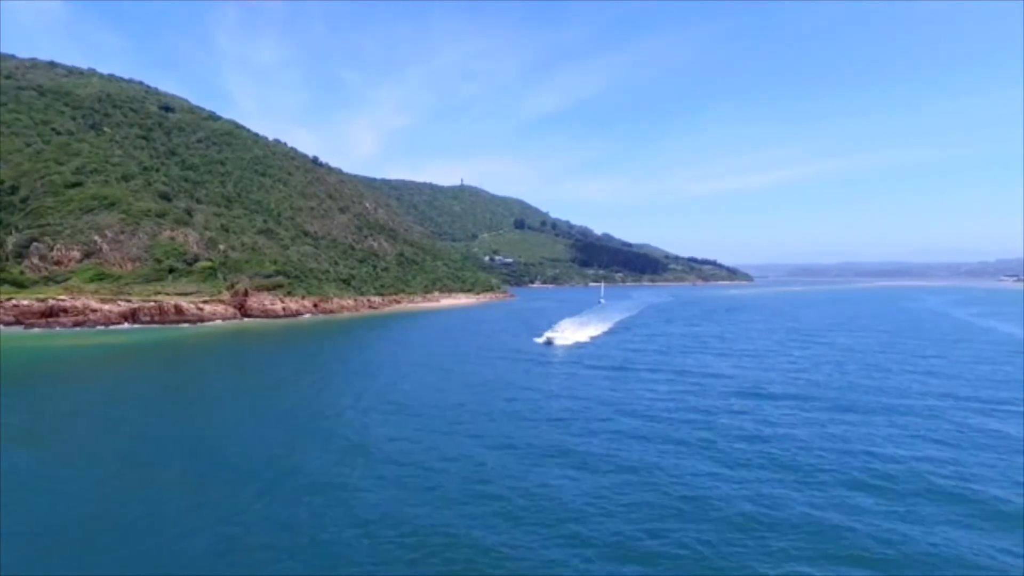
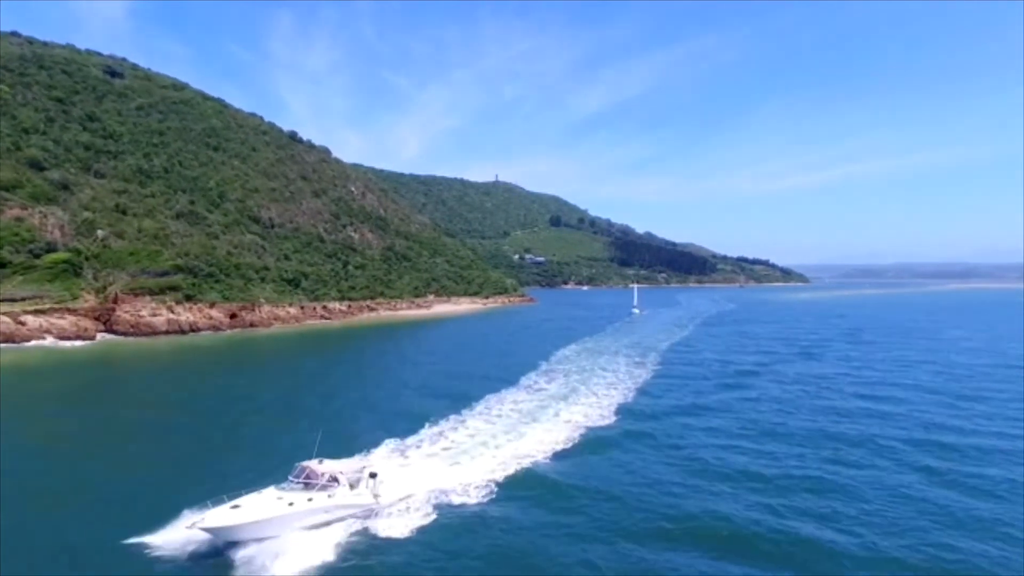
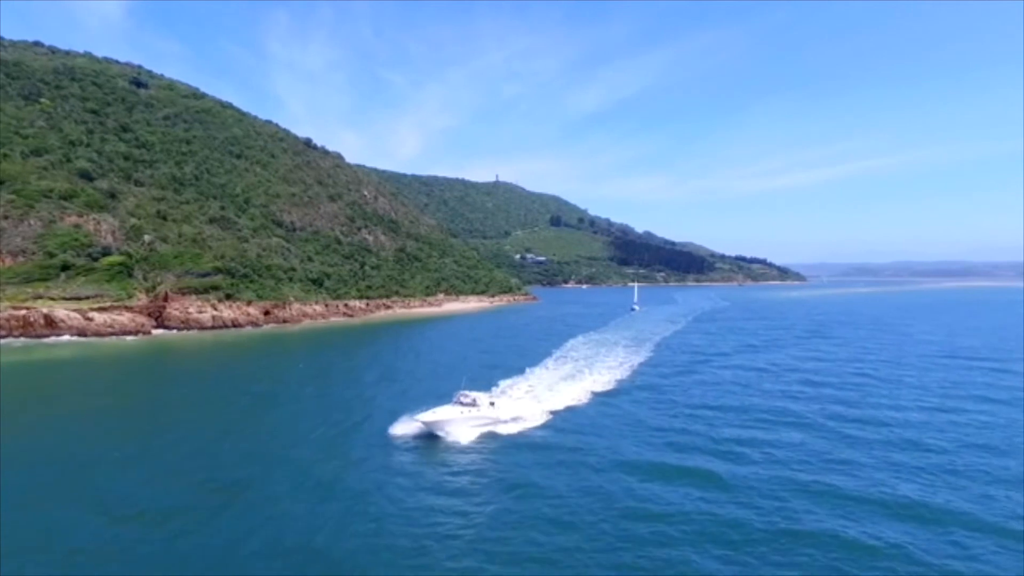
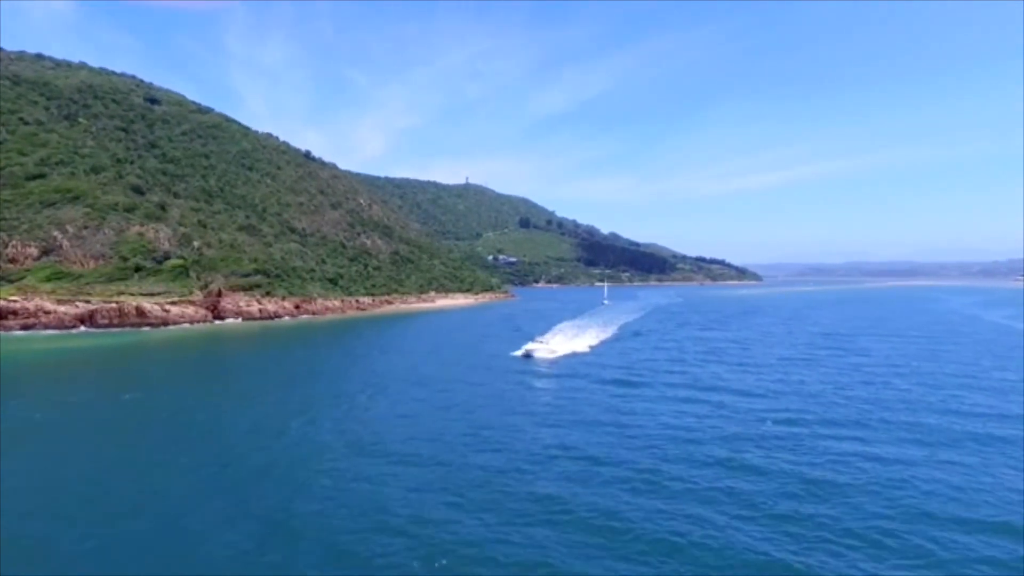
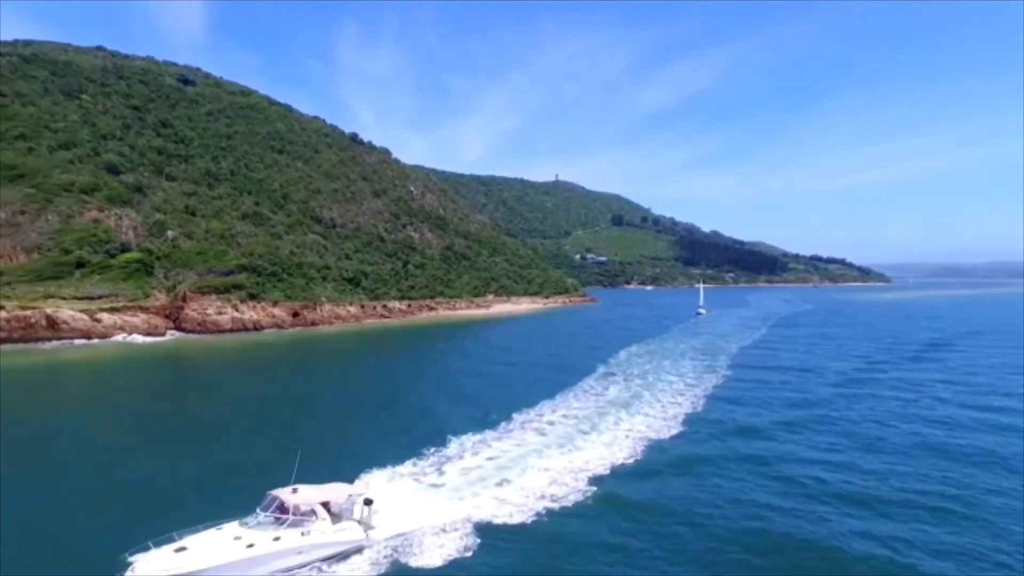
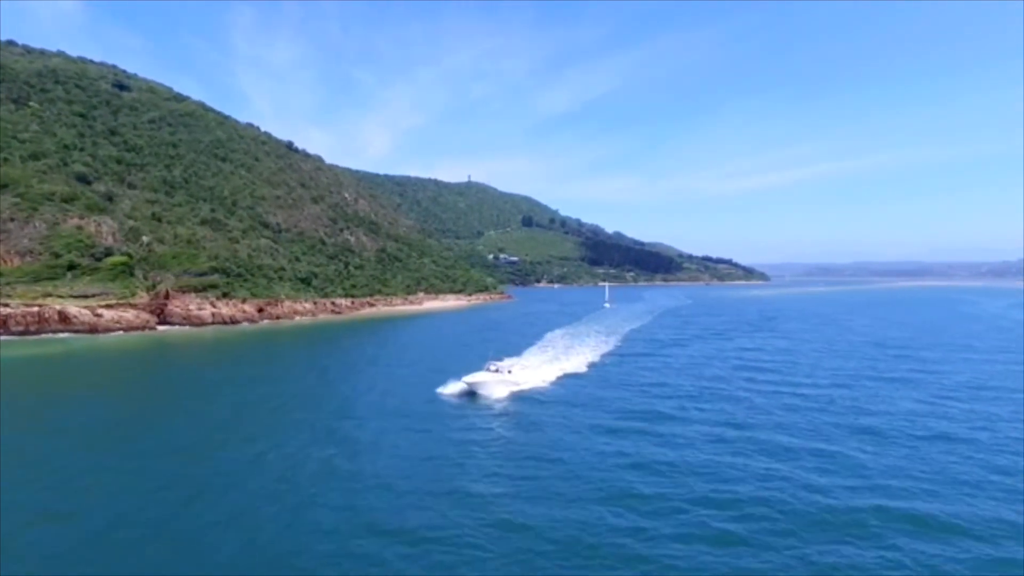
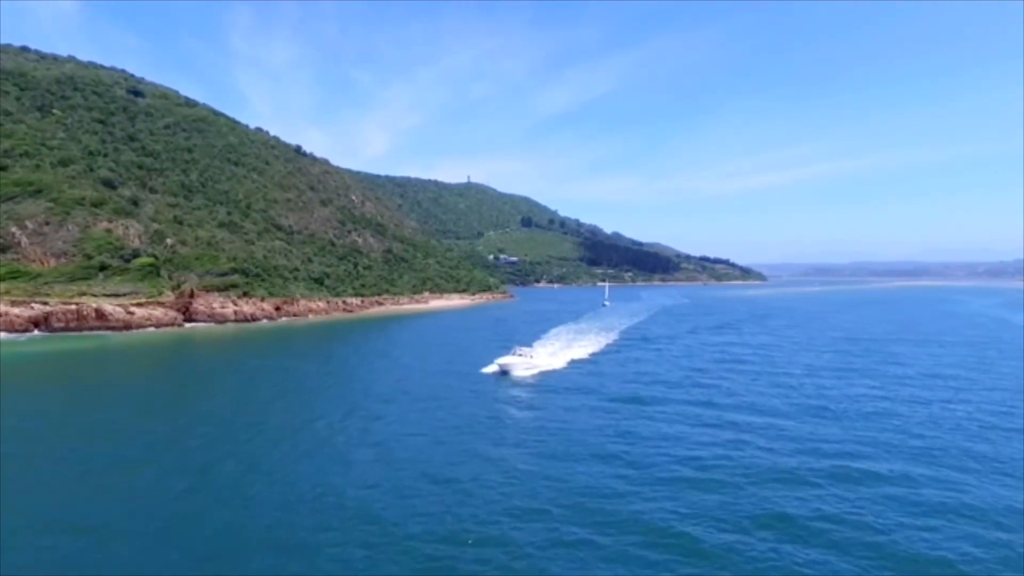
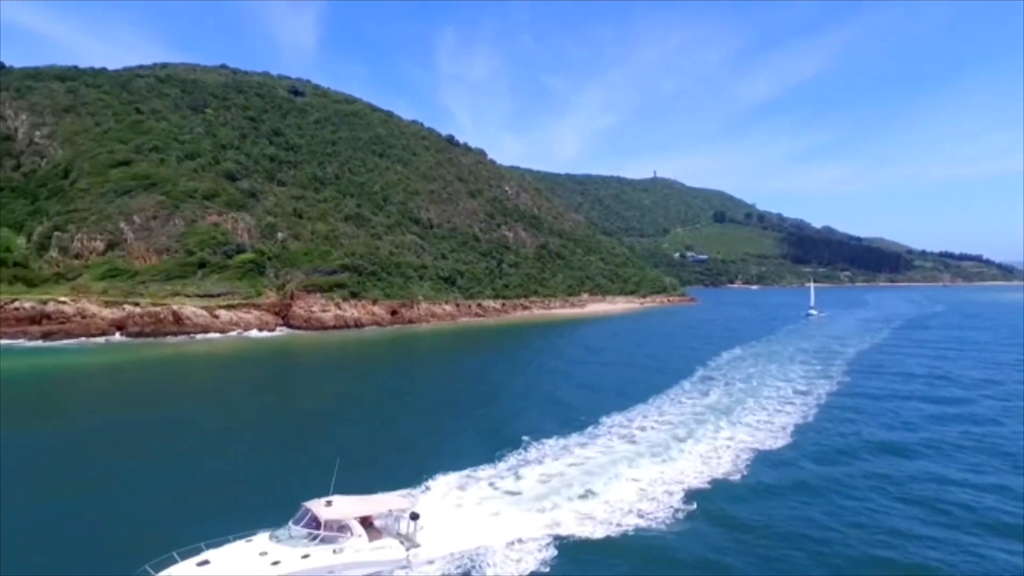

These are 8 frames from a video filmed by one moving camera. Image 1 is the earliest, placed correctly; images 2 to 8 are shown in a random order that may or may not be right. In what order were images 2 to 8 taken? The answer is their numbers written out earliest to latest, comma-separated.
4, 7, 6, 3, 2, 5, 8
